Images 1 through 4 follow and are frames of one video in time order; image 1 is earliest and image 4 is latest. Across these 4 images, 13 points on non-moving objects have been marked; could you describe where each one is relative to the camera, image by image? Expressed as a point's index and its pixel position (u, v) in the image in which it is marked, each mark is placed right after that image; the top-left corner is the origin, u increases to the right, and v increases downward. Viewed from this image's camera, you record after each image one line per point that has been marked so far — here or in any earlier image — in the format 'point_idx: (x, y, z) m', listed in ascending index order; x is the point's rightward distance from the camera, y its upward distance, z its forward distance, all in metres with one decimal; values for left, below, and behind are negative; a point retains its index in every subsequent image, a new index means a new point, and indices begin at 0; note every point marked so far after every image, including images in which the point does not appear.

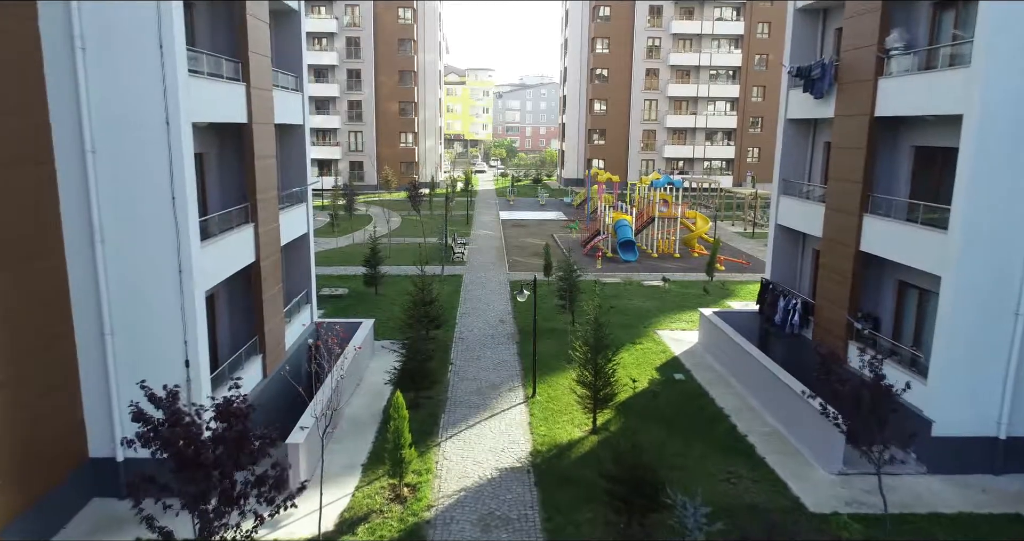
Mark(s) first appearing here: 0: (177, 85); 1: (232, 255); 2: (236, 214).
0: (-3.0, +1.4, +9.6) m
1: (-3.1, +0.1, +11.9) m
2: (-3.2, +0.7, +12.4) m
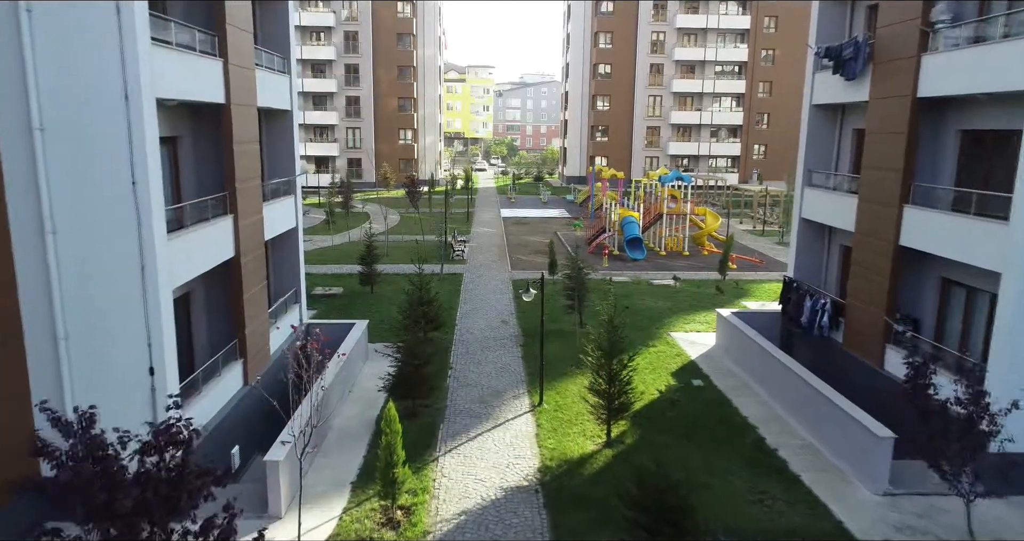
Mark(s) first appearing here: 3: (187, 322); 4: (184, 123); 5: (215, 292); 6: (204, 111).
0: (-3.0, +1.5, +8.4) m
1: (-3.1, +0.2, +10.7) m
2: (-3.1, +0.7, +11.2) m
3: (-3.5, -0.6, +11.7) m
4: (-3.5, +1.5, +11.3) m
5: (-3.4, -0.2, +12.2) m
6: (-3.3, +1.7, +11.6) m
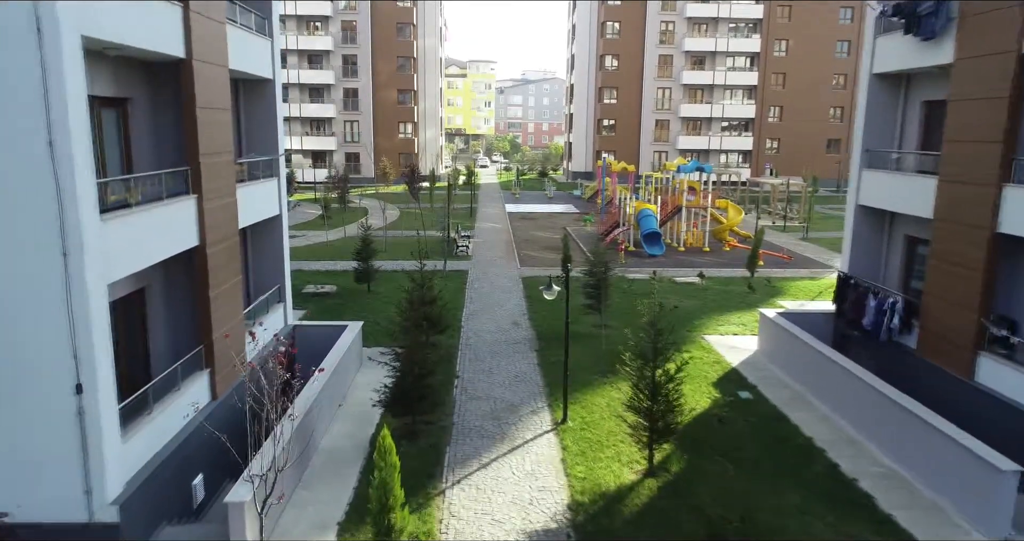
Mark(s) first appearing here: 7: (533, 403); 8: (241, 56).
0: (-2.8, +1.6, +6.4) m
1: (-2.9, +0.3, +8.7) m
2: (-2.9, +0.8, +9.2) m
3: (-3.3, -0.5, +9.7) m
4: (-3.3, +1.6, +9.3) m
5: (-3.2, -0.2, +10.2) m
6: (-3.1, +1.8, +9.6) m
7: (+0.2, -1.5, +11.9) m
8: (-2.9, +2.3, +11.5) m
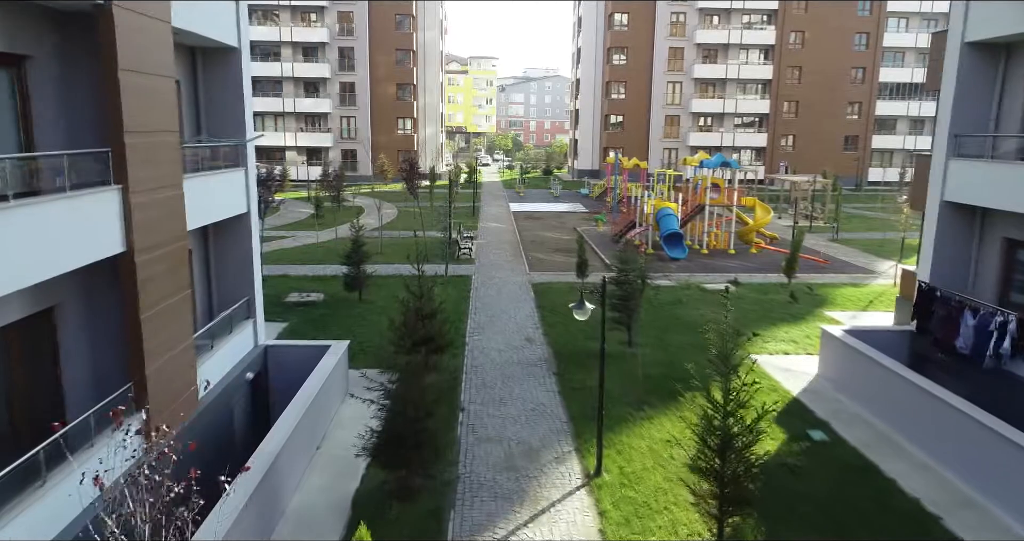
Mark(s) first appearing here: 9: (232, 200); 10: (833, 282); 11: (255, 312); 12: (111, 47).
0: (-2.6, +1.5, +4.1) m
1: (-2.7, +0.2, +6.4) m
2: (-2.8, +0.7, +6.9) m
3: (-3.2, -0.6, +7.3) m
4: (-3.1, +1.5, +7.0) m
5: (-3.0, -0.3, +7.8) m
6: (-3.0, +1.7, +7.3) m
7: (+0.4, -1.6, +9.5) m
8: (-2.8, +2.2, +9.2) m
9: (-2.8, +0.7, +10.6) m
10: (+5.9, -0.2, +19.8) m
11: (-2.8, -0.4, +11.5) m
12: (-2.6, +1.5, +7.1) m
